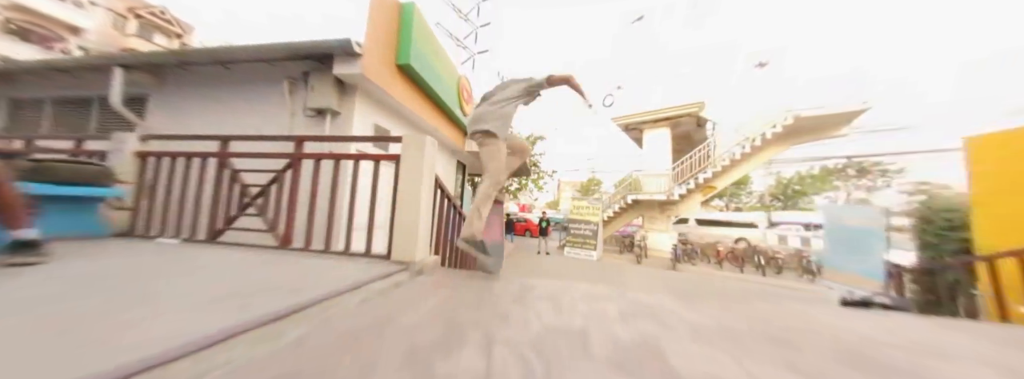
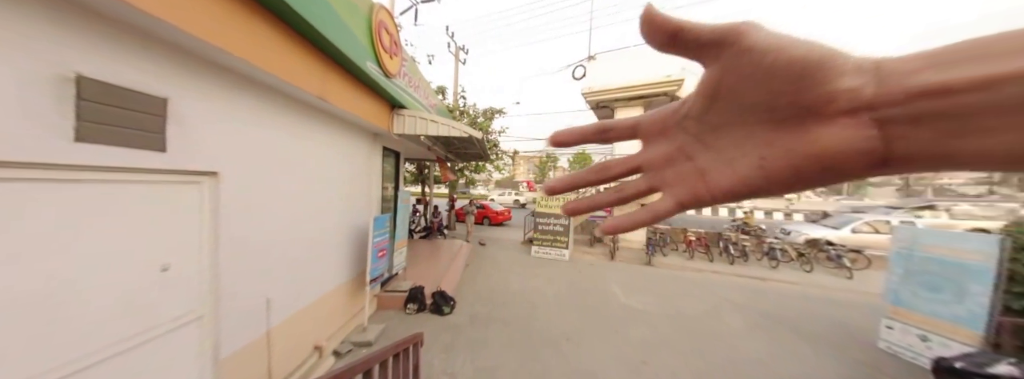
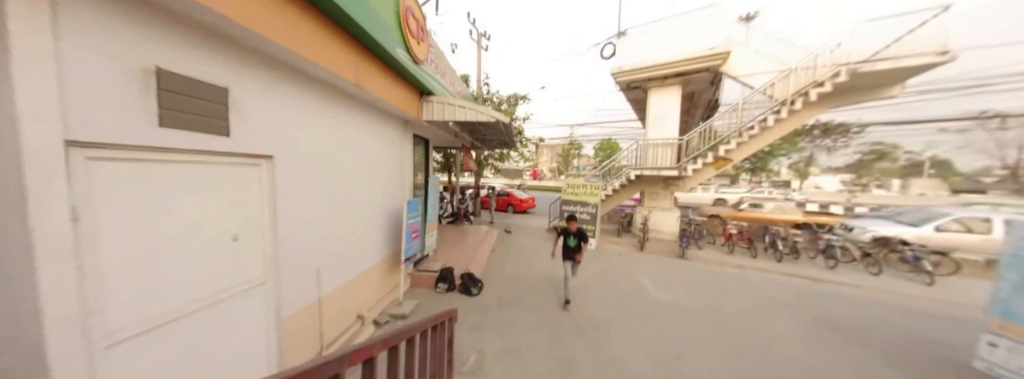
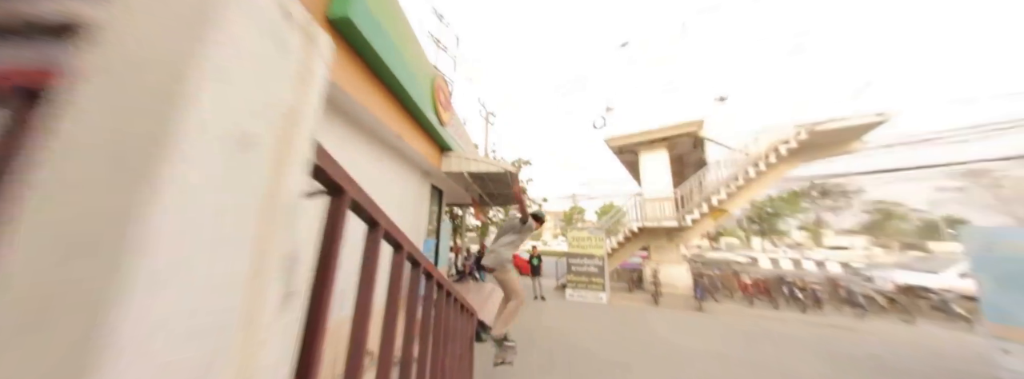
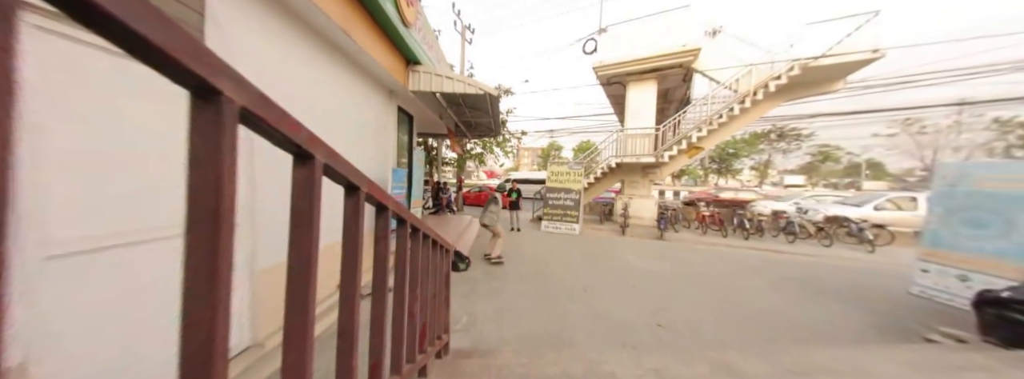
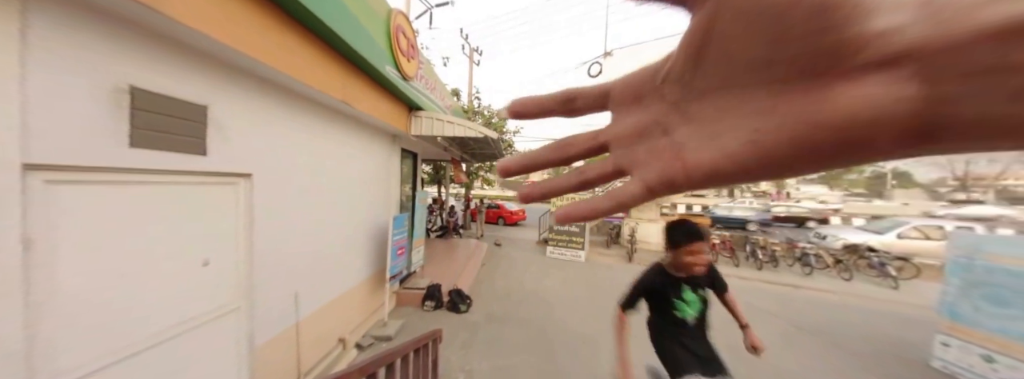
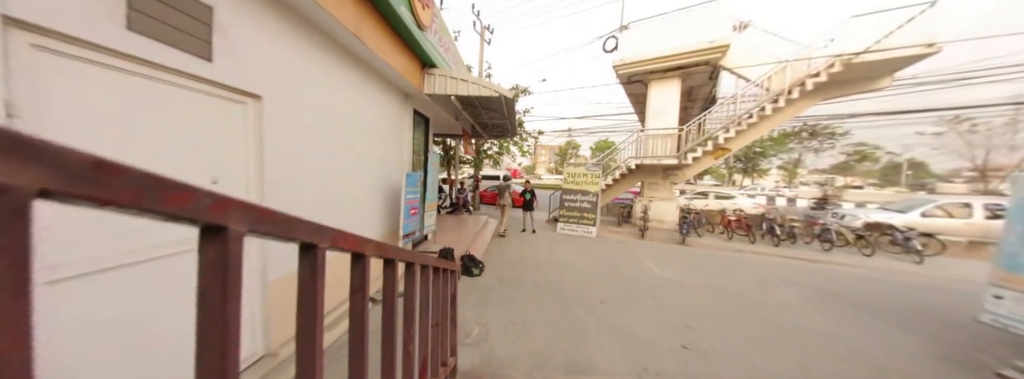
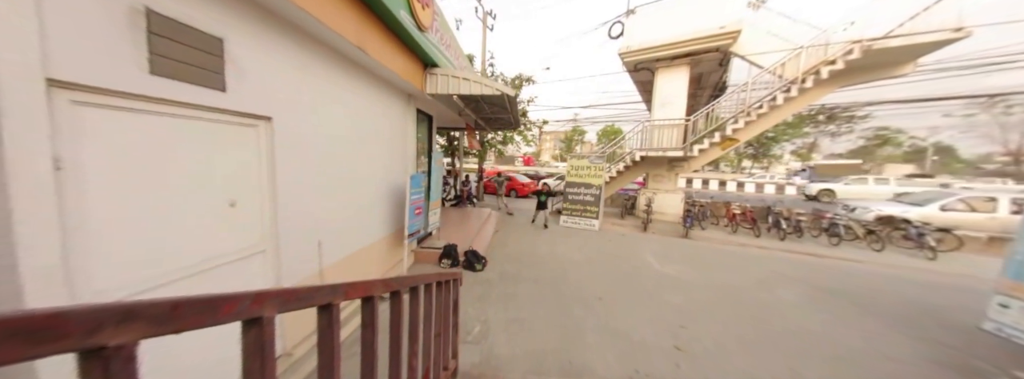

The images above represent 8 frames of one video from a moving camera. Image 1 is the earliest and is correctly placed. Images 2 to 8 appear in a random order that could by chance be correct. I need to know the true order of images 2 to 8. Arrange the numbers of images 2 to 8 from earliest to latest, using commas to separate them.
4, 5, 7, 8, 3, 6, 2
